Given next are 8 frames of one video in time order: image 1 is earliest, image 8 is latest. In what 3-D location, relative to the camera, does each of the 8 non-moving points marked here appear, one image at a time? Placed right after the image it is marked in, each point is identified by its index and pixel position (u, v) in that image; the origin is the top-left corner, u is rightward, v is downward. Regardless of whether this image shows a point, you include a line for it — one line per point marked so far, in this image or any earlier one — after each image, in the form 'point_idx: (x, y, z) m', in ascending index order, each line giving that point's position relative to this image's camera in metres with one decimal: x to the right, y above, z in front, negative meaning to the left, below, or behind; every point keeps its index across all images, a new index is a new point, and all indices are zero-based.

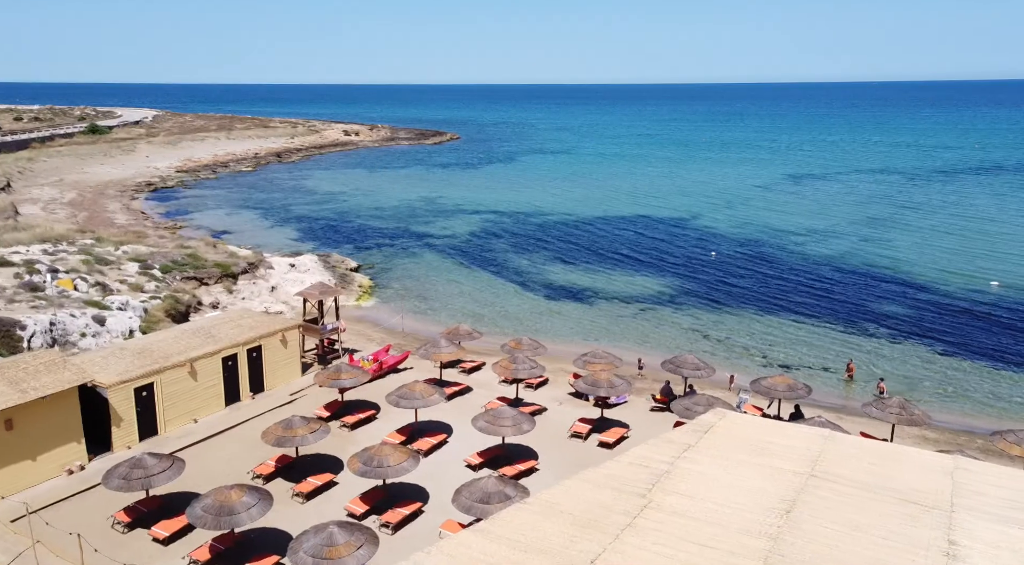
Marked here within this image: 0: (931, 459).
0: (+7.0, -2.9, +13.6) m
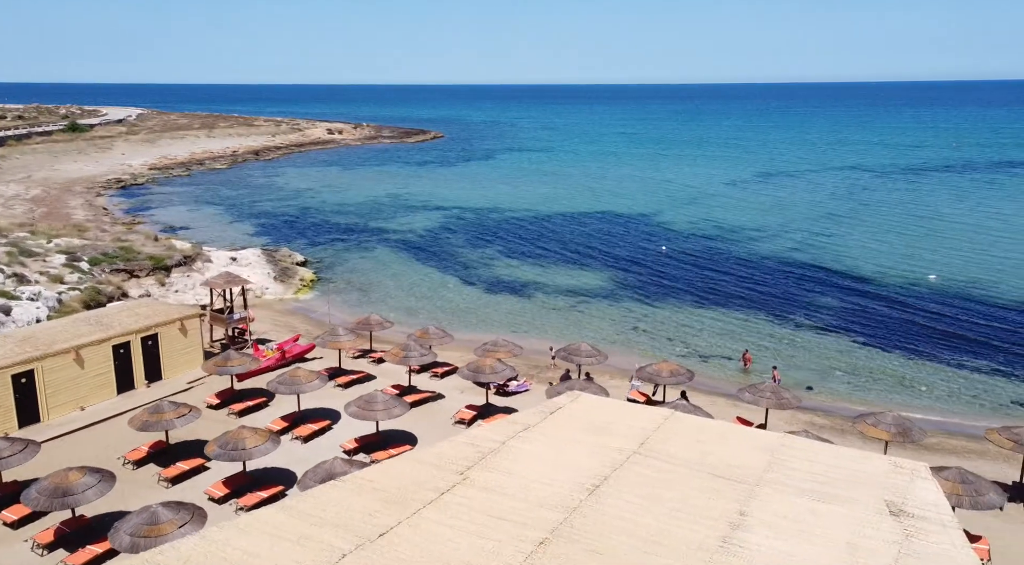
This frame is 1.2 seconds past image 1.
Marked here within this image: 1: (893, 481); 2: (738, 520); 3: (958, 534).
0: (+4.2, -2.6, +13.8) m
1: (+5.6, -2.9, +12.1) m
2: (+3.0, -3.2, +10.9) m
3: (+5.7, -3.2, +10.6) m
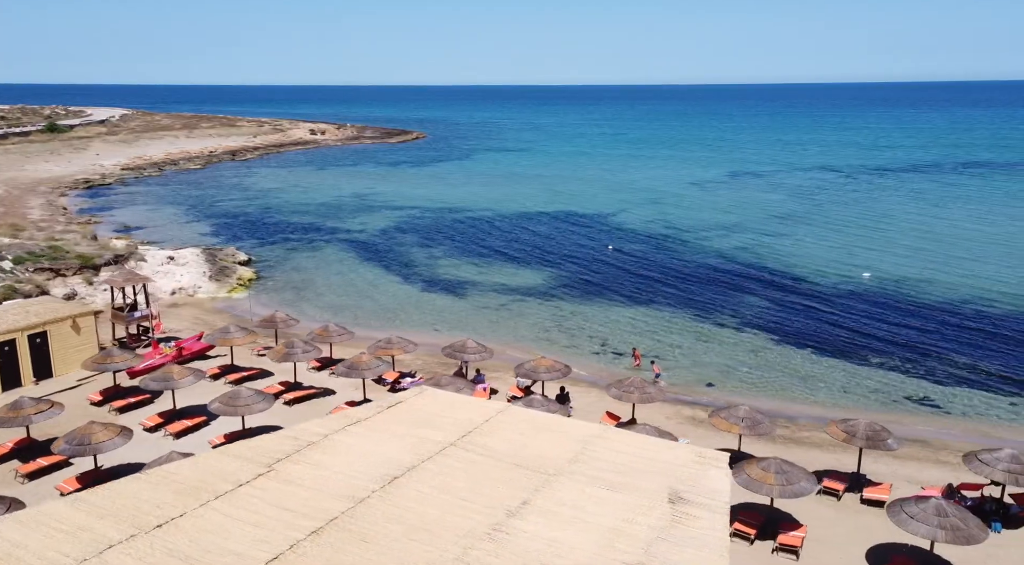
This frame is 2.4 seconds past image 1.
0: (+1.2, -2.5, +14.1) m
1: (+2.6, -2.8, +12.3) m
2: (+0.1, -3.1, +11.2) m
3: (+2.8, -3.1, +10.9) m
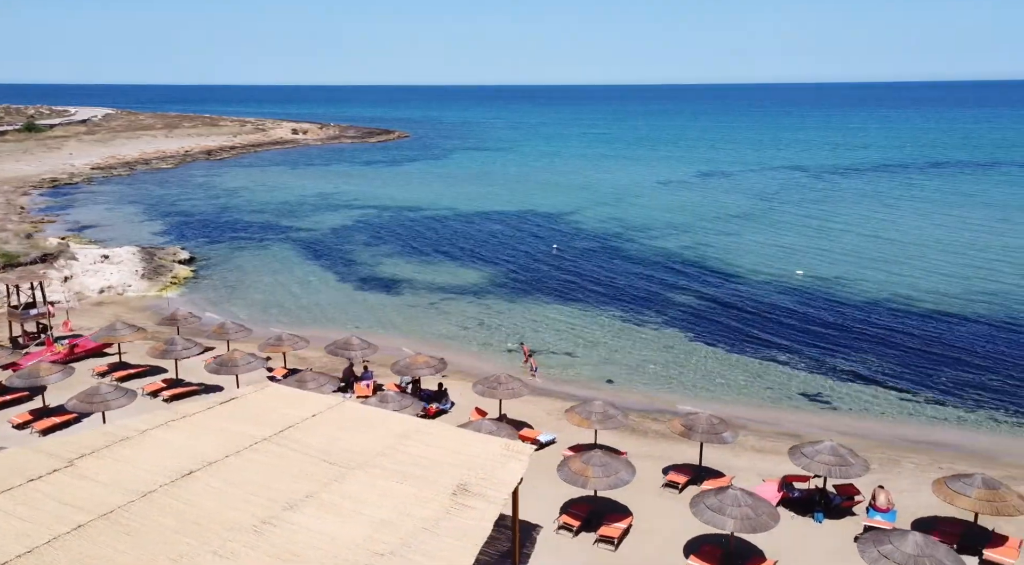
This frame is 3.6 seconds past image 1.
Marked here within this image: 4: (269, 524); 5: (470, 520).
0: (-1.8, -2.4, +14.2) m
1: (-0.4, -2.7, +12.4) m
2: (-2.9, -3.0, +11.2) m
3: (-0.2, -3.1, +11.0) m
4: (-3.1, -3.1, +10.6) m
5: (-0.6, -3.1, +10.8) m
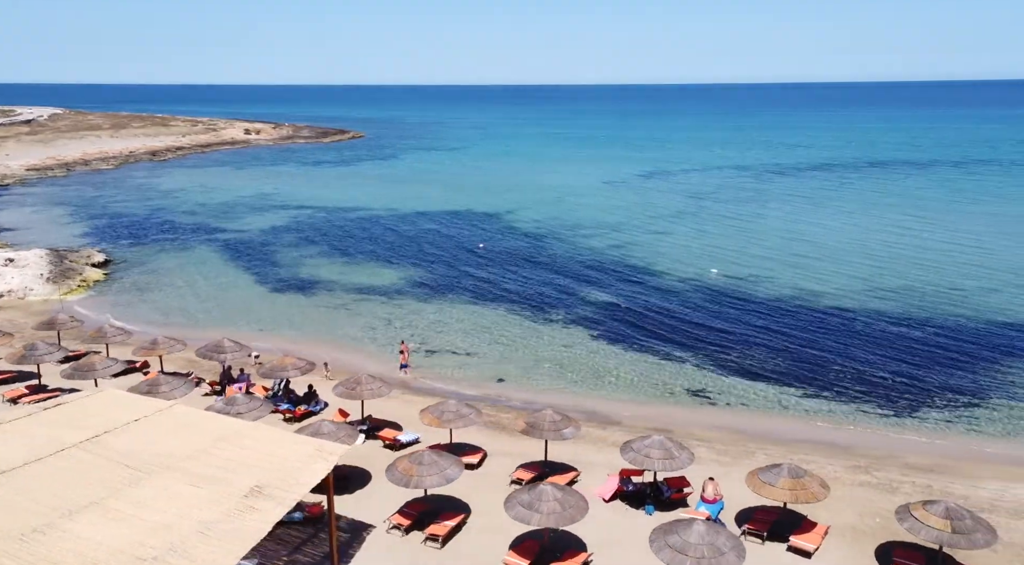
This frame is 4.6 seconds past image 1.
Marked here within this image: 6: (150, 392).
0: (-4.8, -2.4, +14.1) m
1: (-3.3, -2.7, +12.4) m
2: (-5.7, -3.0, +11.1) m
3: (-3.0, -3.1, +11.0) m
4: (-5.9, -3.2, +10.4) m
5: (-3.4, -3.1, +10.8) m
6: (-8.1, -2.5, +18.4) m
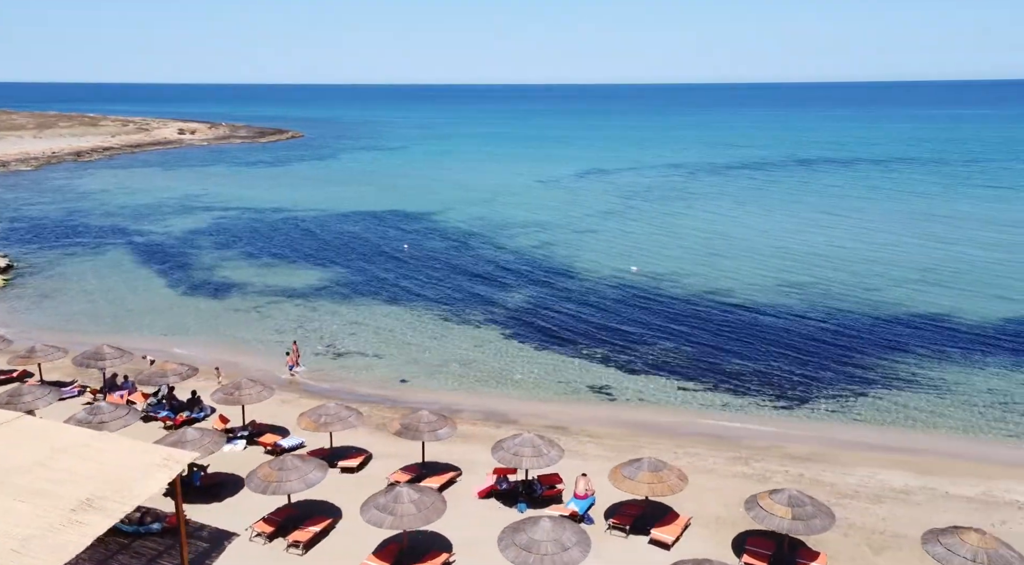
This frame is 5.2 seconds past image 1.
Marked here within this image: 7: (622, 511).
0: (-7.1, -2.5, +13.6) m
1: (-5.5, -2.8, +12.0) m
2: (-7.8, -3.1, +10.5) m
3: (-5.1, -3.1, +10.6) m
4: (-8.0, -3.2, +9.9) m
5: (-5.4, -3.2, +10.4) m
6: (-10.7, -2.6, +17.7) m
7: (+2.0, -4.4, +16.0) m
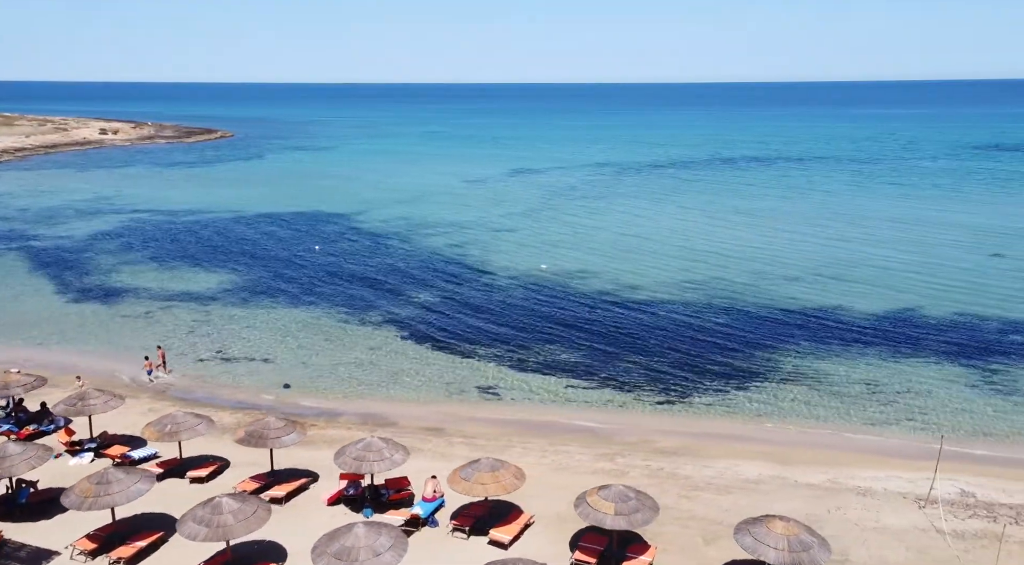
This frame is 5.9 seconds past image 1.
0: (-9.8, -2.6, +12.7) m
1: (-8.0, -2.9, +11.3) m
2: (-10.2, -3.2, +9.6) m
3: (-7.6, -3.2, +9.9) m
4: (-10.3, -3.4, +9.0) m
5: (-7.9, -3.3, +9.7) m
6: (-13.7, -2.8, +16.5) m
7: (-0.8, -4.4, +15.9) m
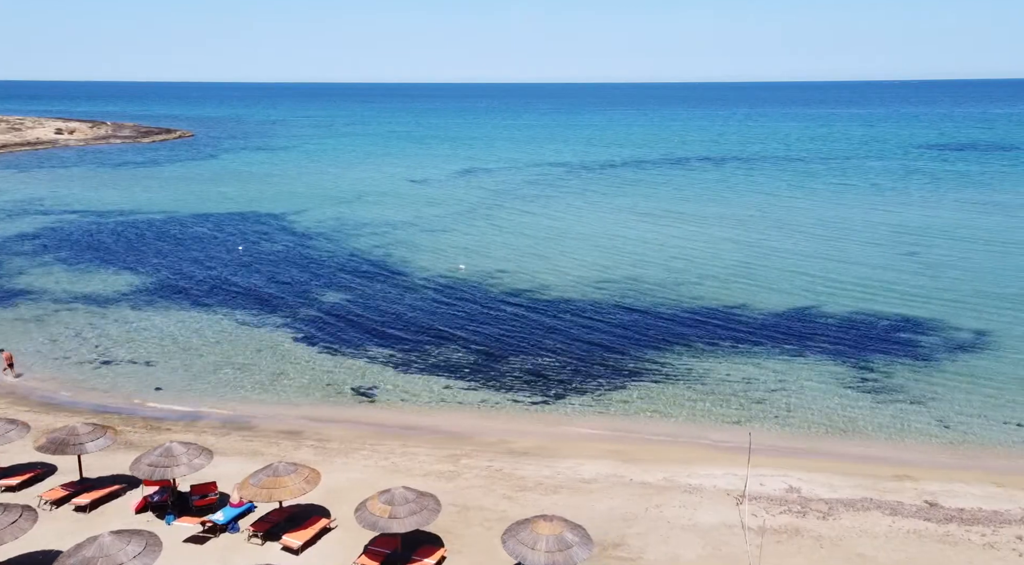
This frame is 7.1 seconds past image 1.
0: (-13.1, -2.7, +11.9) m
1: (-11.2, -2.9, +10.6) m
2: (-13.4, -3.3, +8.8) m
3: (-10.7, -3.2, +9.2) m
4: (-13.4, -3.4, +8.1) m
5: (-11.0, -3.3, +9.0) m
6: (-17.1, -2.8, +15.5) m
7: (-4.3, -4.4, +15.5) m
